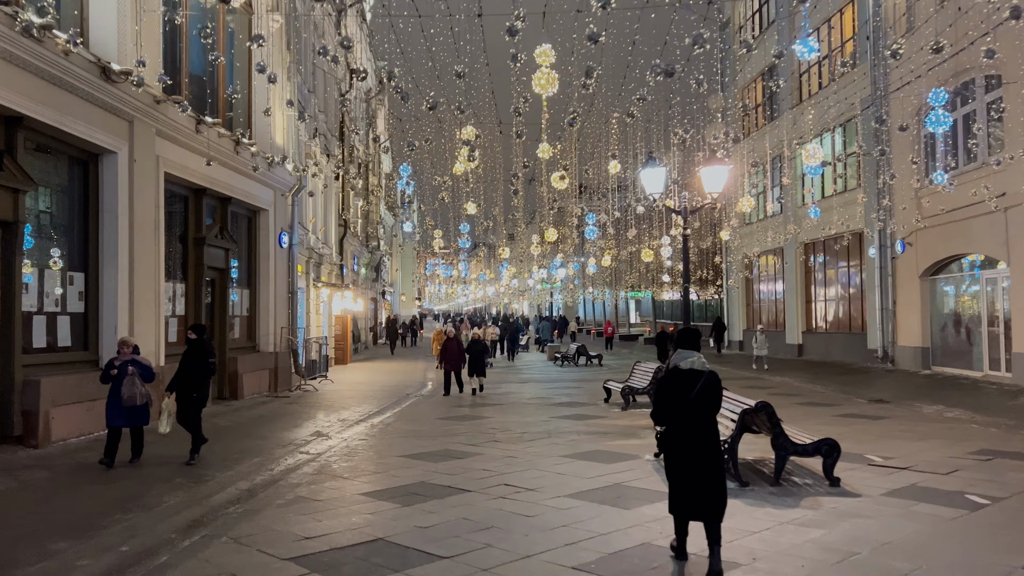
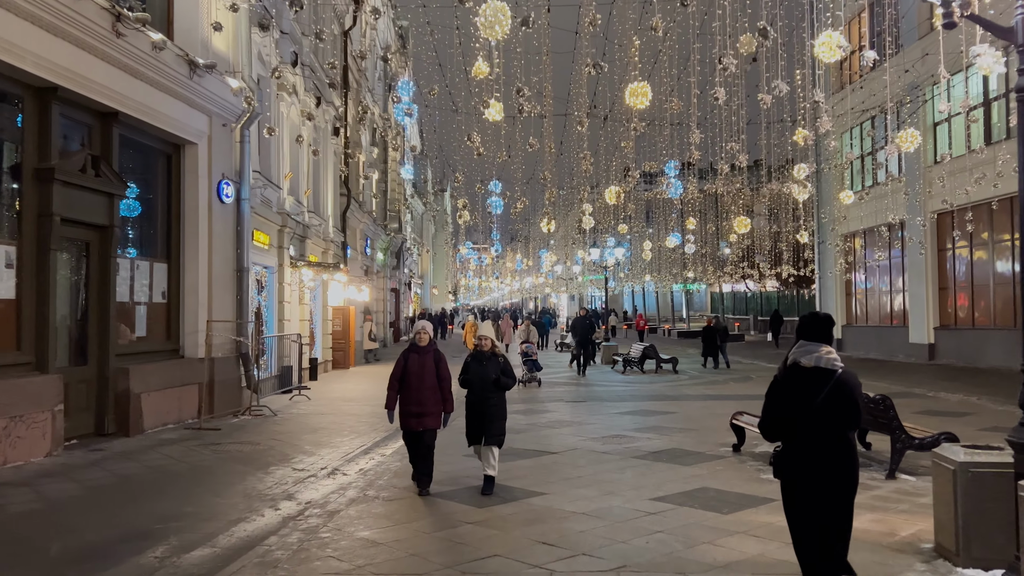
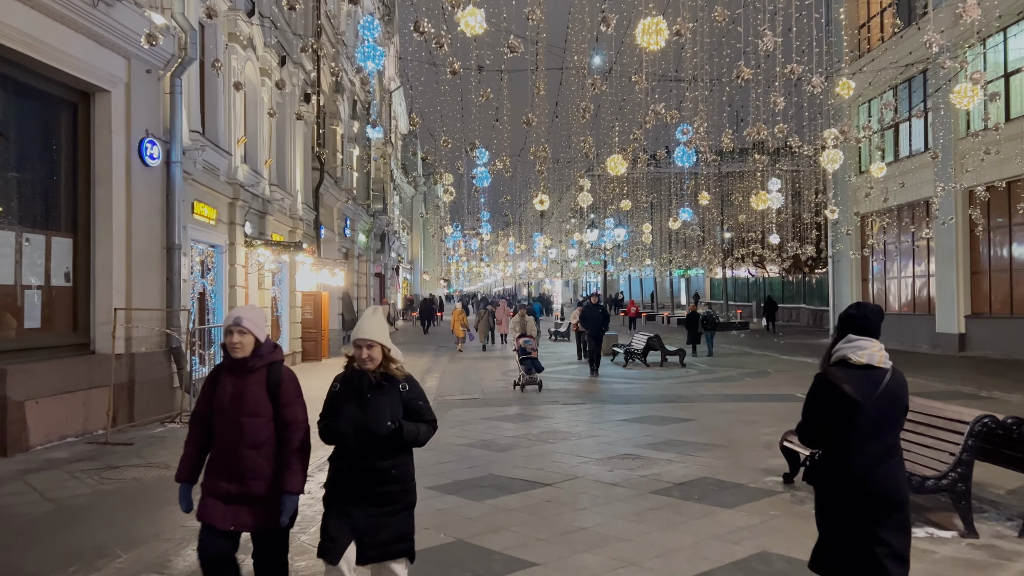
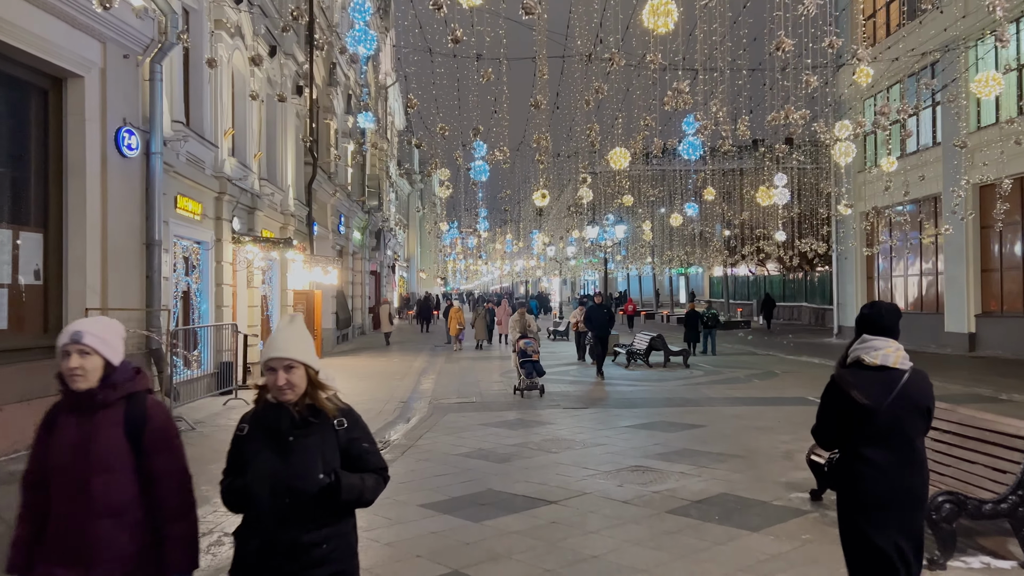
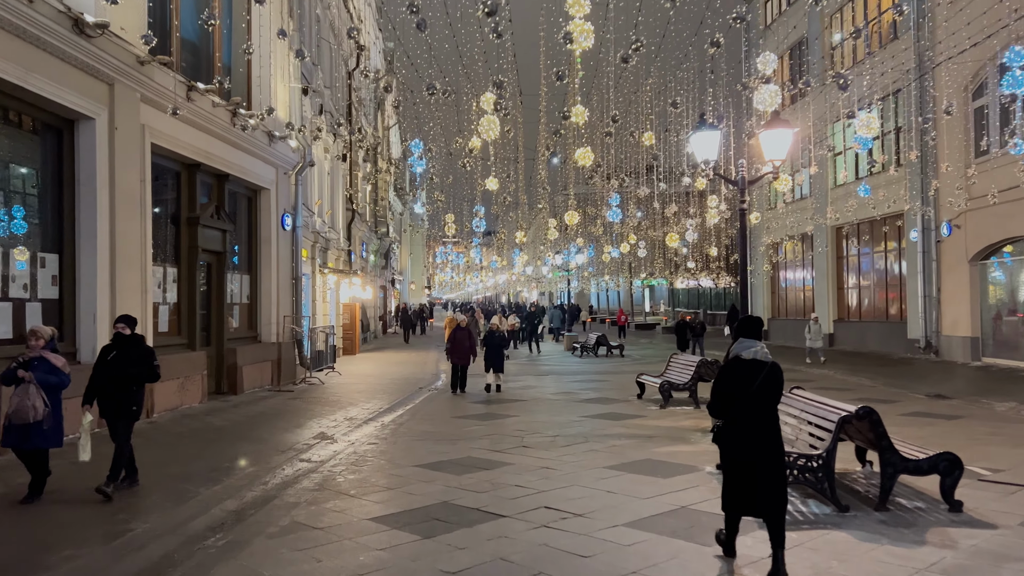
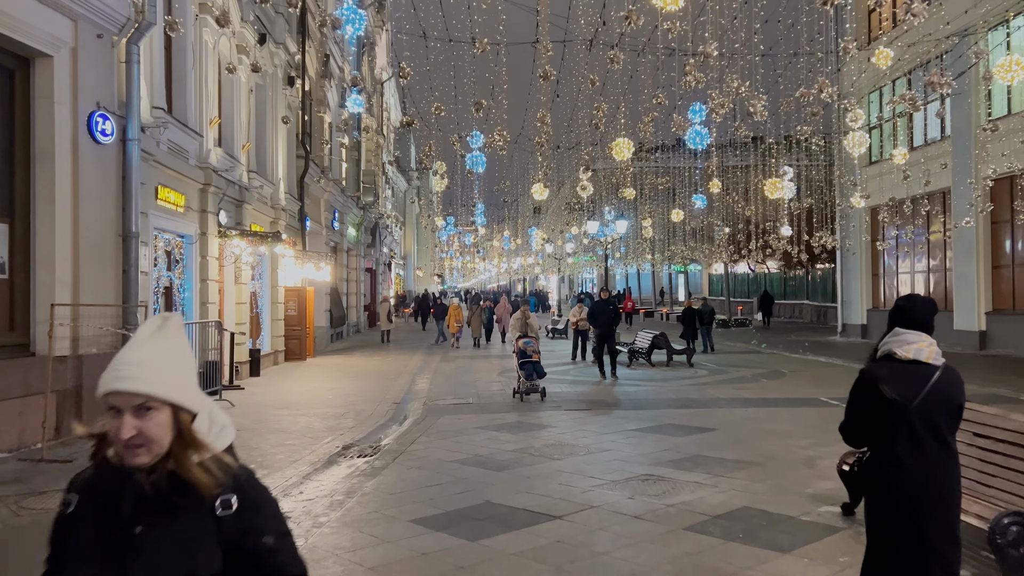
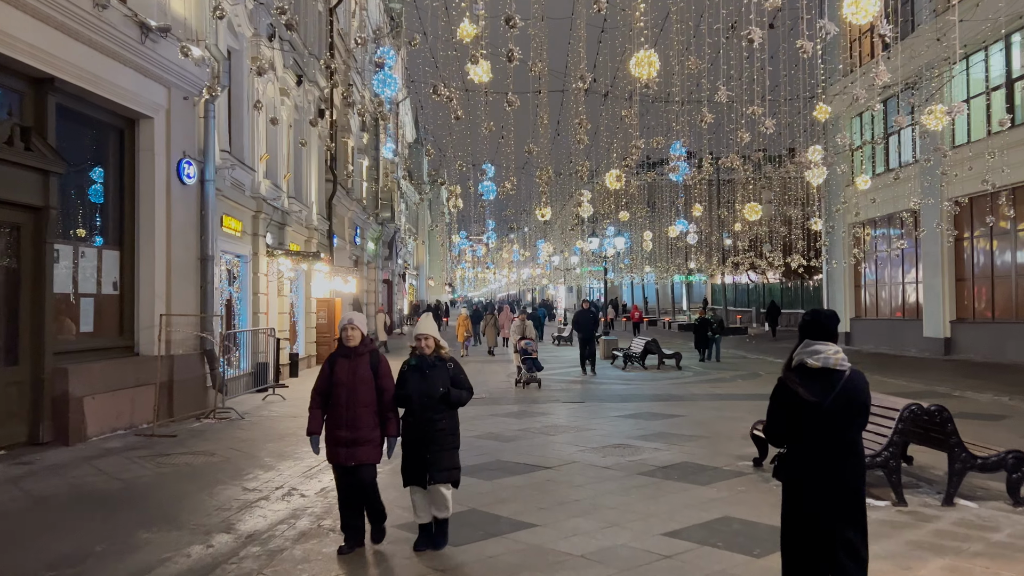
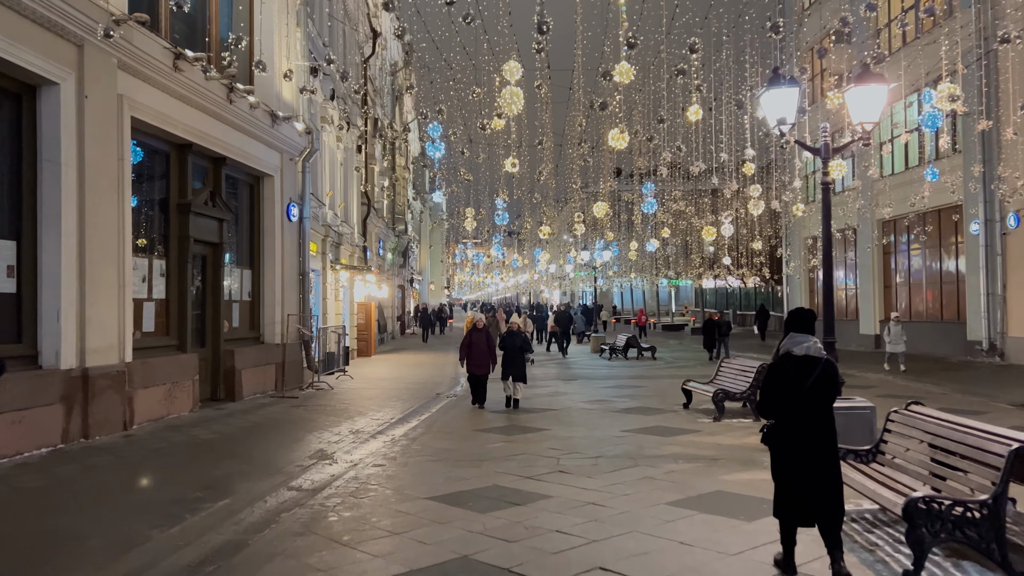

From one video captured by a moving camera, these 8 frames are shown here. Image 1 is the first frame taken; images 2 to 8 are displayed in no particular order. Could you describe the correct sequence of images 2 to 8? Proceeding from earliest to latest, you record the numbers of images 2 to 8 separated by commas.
5, 8, 2, 7, 3, 4, 6
